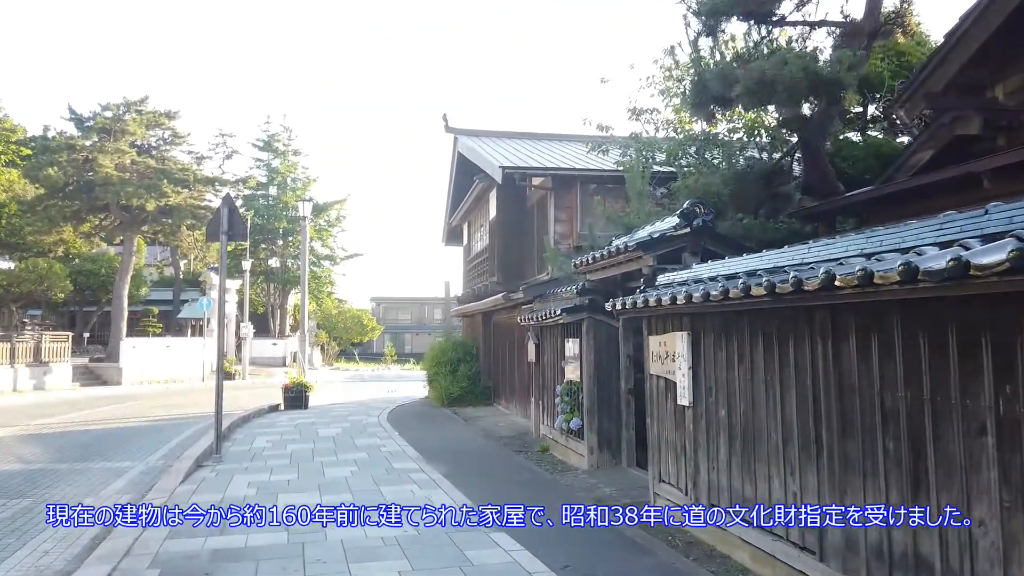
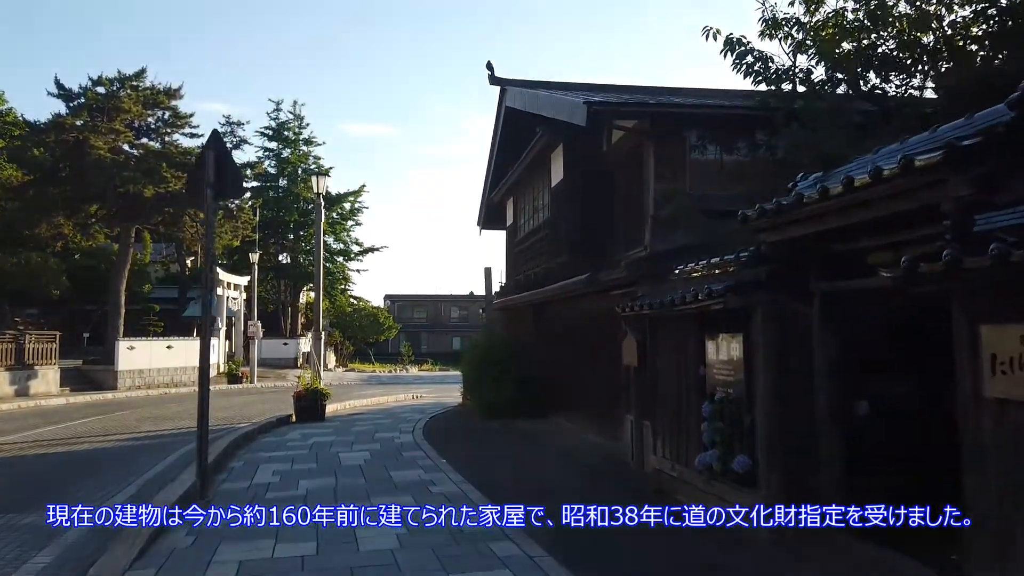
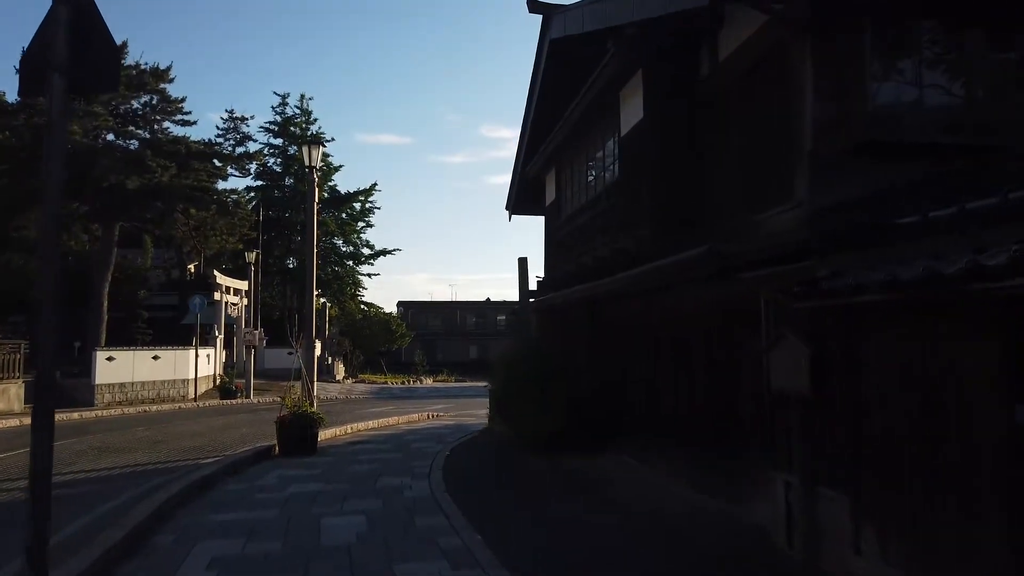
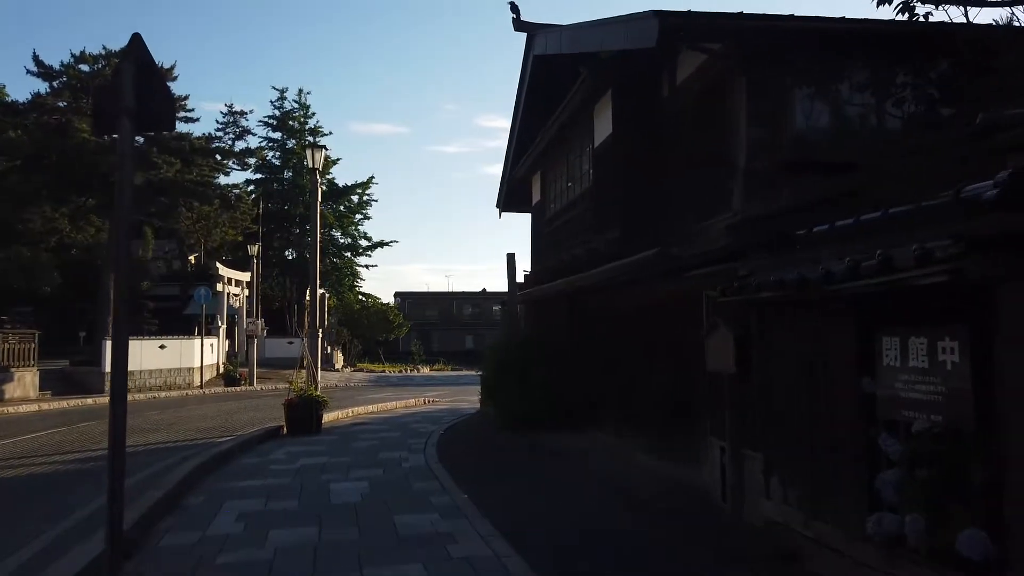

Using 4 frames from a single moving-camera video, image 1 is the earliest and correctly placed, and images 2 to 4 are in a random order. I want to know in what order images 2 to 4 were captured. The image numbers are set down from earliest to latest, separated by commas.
2, 4, 3
